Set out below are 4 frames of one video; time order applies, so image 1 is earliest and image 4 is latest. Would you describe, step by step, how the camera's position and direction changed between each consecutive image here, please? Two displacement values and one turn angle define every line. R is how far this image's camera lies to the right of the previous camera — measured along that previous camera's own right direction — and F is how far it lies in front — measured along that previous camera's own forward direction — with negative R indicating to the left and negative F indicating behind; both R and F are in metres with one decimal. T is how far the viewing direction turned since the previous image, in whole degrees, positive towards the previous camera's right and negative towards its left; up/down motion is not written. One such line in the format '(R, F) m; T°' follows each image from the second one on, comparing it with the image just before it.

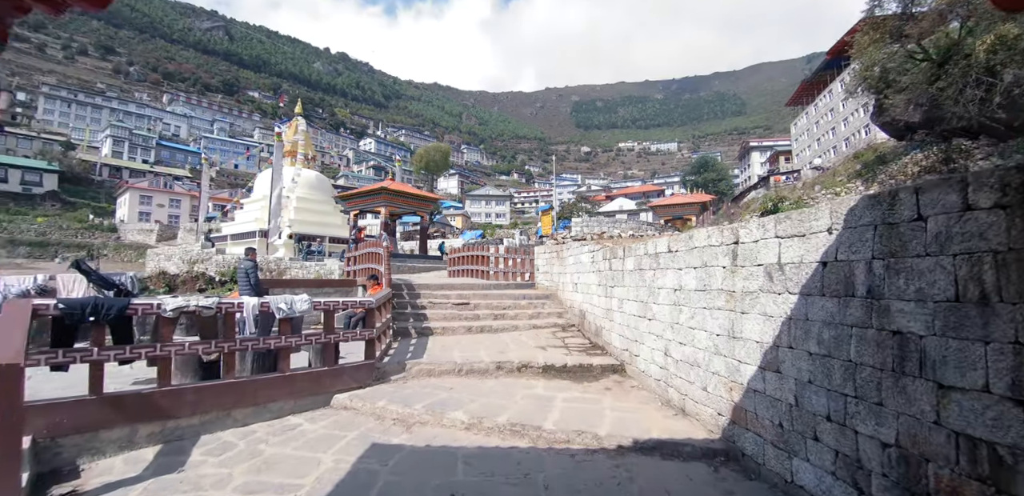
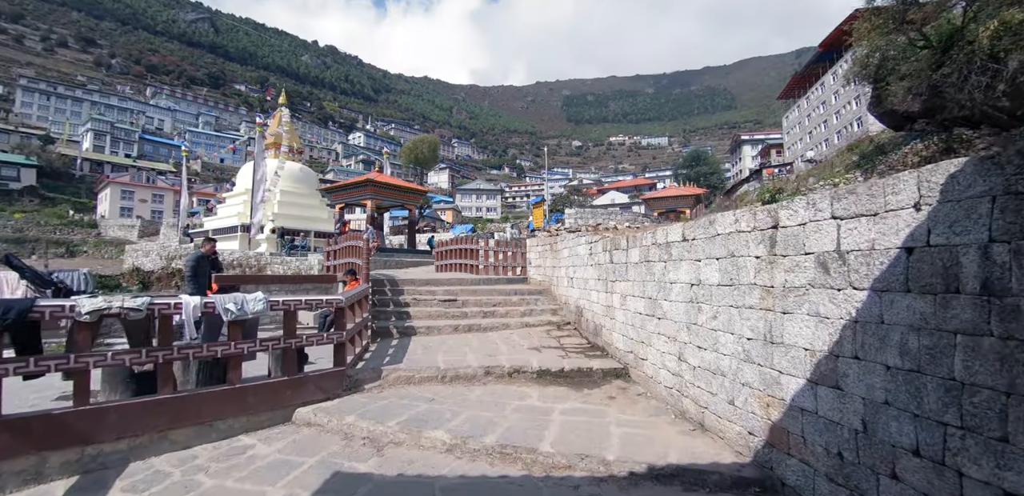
(0.0, +0.7) m; +1°
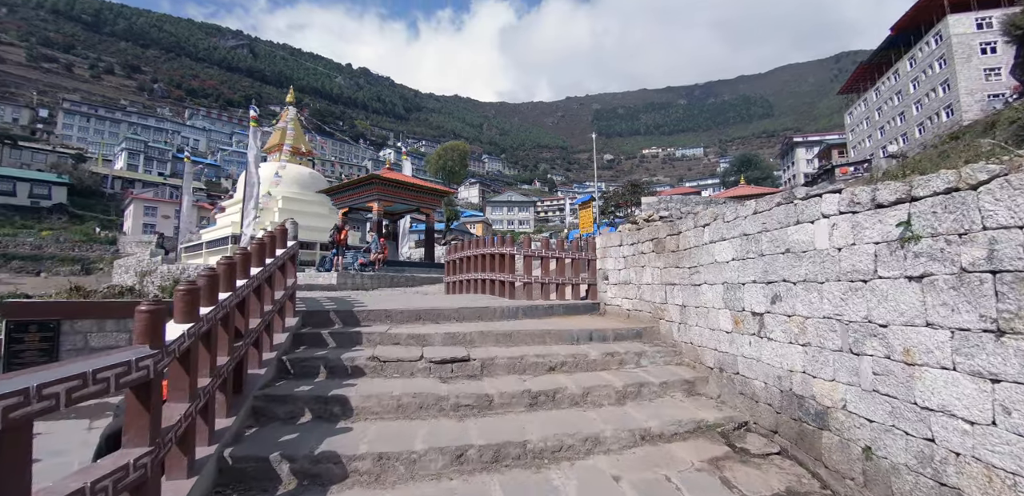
(-0.5, +5.0) m; -4°
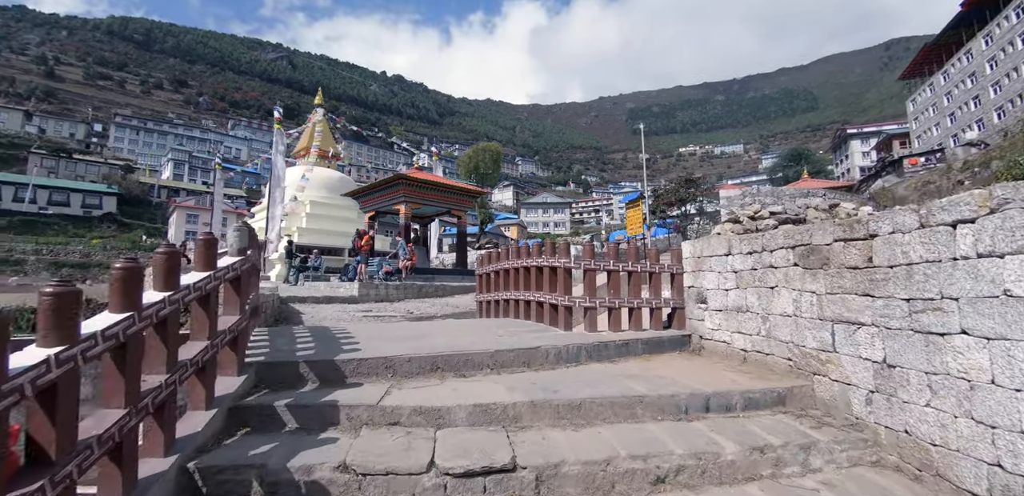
(-0.2, +1.7) m; -4°
